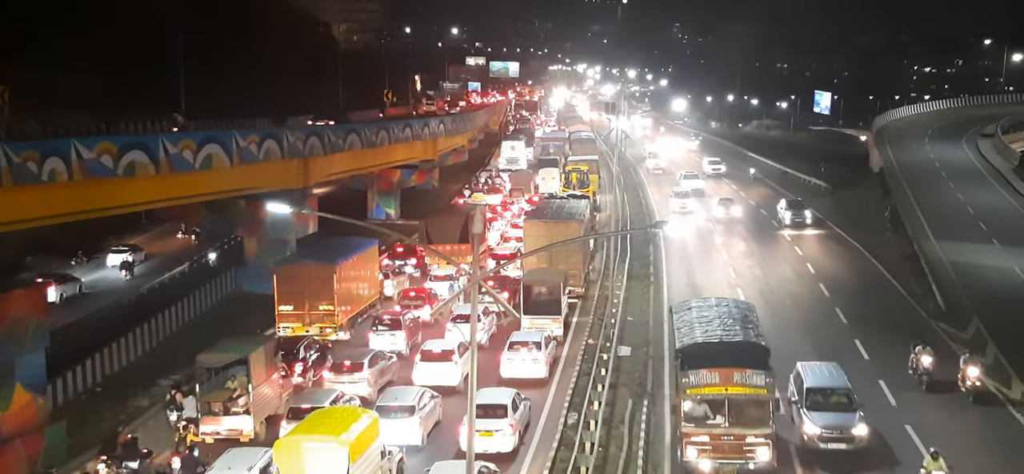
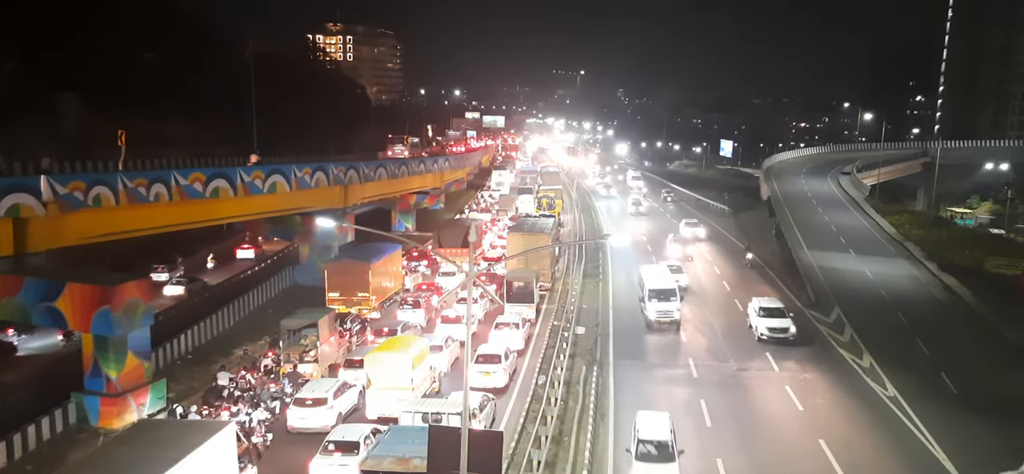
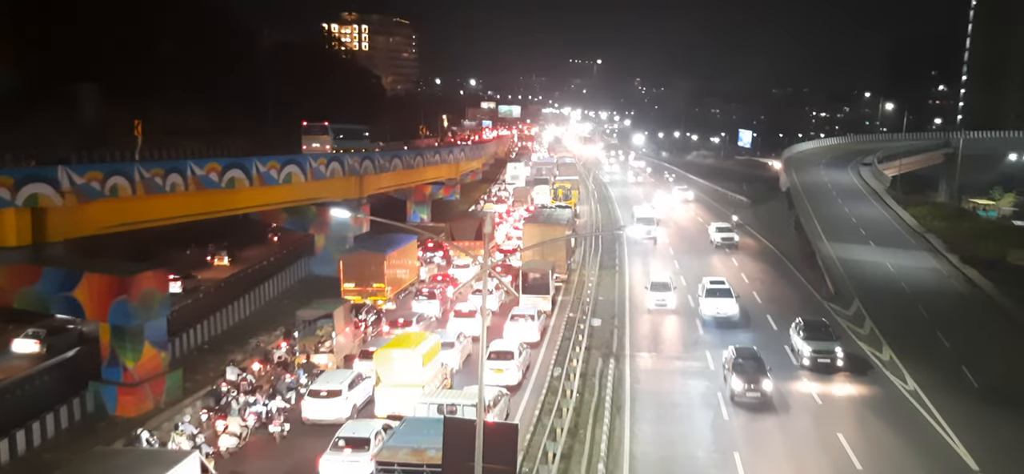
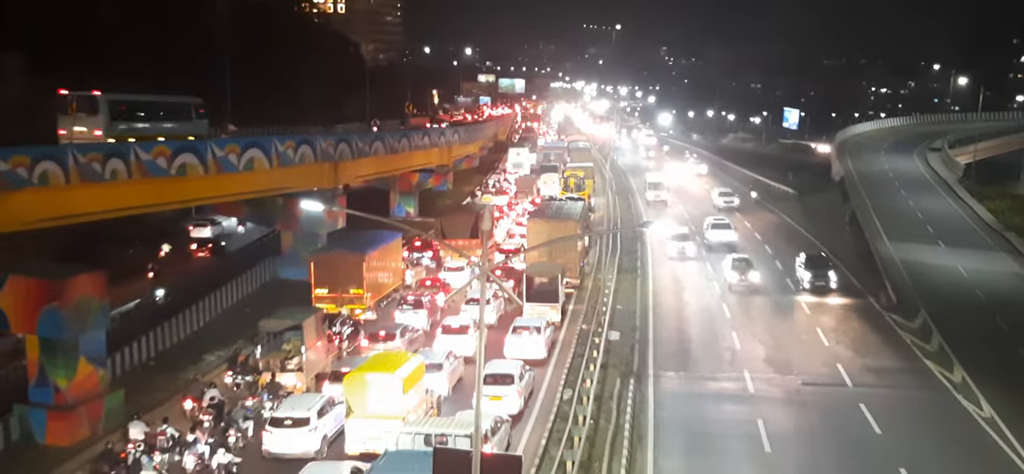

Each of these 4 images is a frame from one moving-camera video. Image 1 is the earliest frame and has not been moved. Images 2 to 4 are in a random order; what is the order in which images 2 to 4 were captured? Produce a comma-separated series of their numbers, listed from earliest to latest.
4, 3, 2
